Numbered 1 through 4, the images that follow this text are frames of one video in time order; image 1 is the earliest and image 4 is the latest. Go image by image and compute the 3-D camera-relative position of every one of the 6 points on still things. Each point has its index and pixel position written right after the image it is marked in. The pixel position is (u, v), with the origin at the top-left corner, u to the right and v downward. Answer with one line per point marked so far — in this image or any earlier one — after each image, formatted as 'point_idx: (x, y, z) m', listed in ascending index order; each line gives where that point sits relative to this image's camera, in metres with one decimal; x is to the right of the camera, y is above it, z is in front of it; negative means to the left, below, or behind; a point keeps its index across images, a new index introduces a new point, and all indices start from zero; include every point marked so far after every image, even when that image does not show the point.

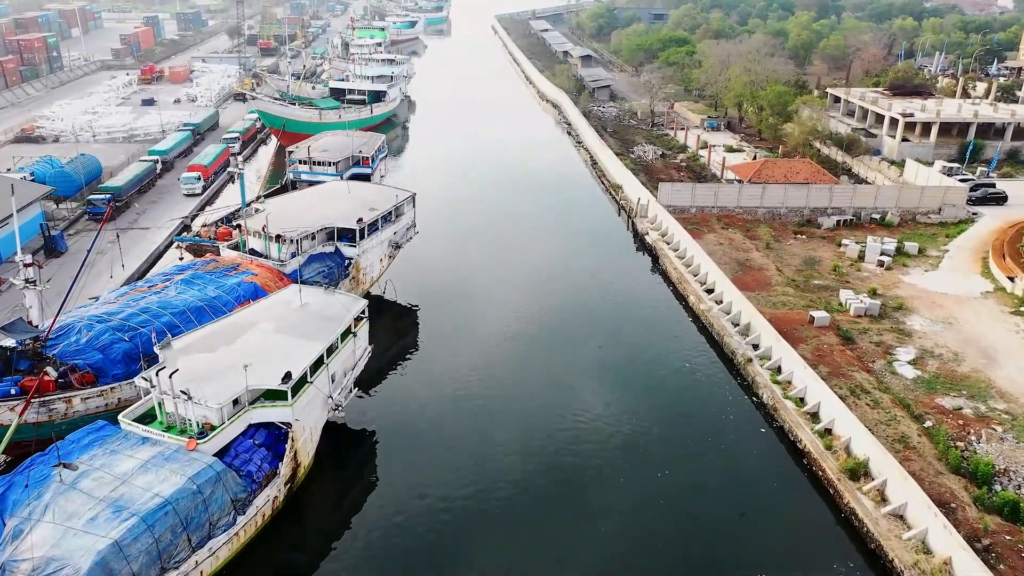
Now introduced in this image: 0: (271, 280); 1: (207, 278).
0: (-5.4, +0.2, +19.6) m
1: (-6.6, +0.2, +19.1) m
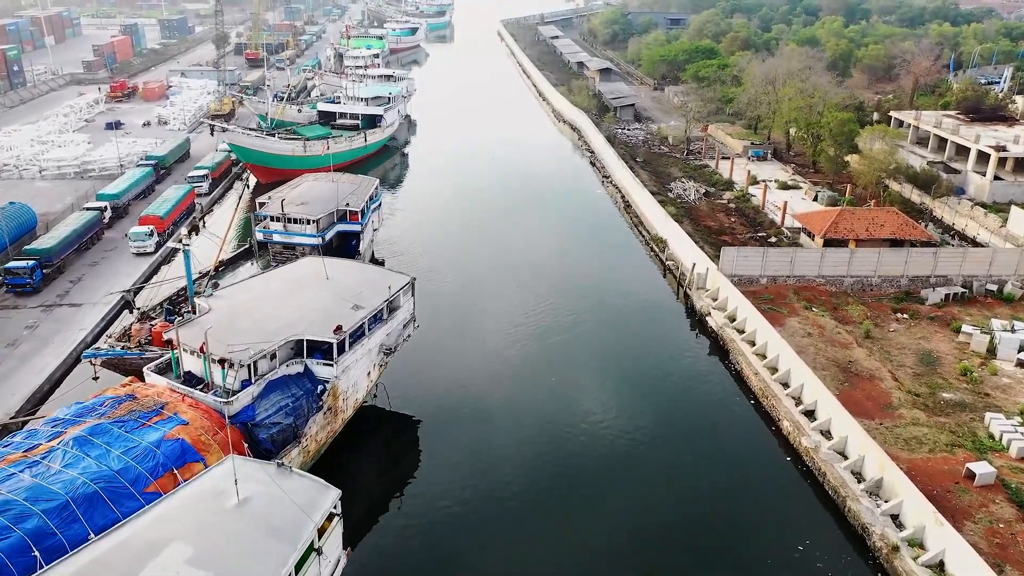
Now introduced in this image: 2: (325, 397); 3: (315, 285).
0: (-4.8, -2.2, +13.7) m
1: (-6.0, -2.2, +13.3) m
2: (-3.3, -1.9, +15.6) m
3: (-4.0, +0.1, +17.7) m
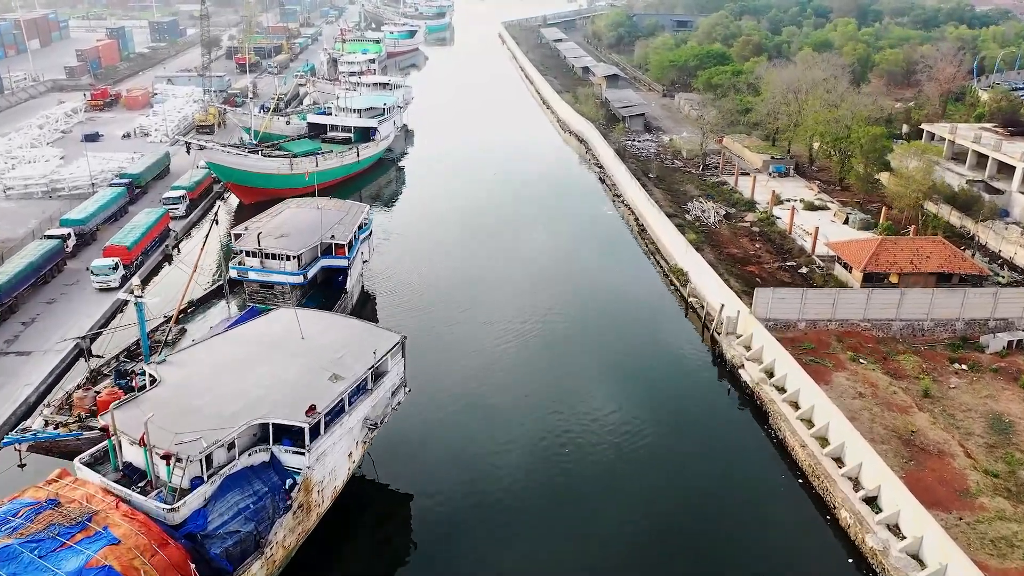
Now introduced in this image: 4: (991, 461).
0: (-4.6, -3.3, +11.0) m
1: (-5.9, -3.2, +10.6) m
2: (-3.2, -3.0, +12.9) m
3: (-3.8, -1.0, +15.0) m
4: (+8.5, -3.1, +15.7) m
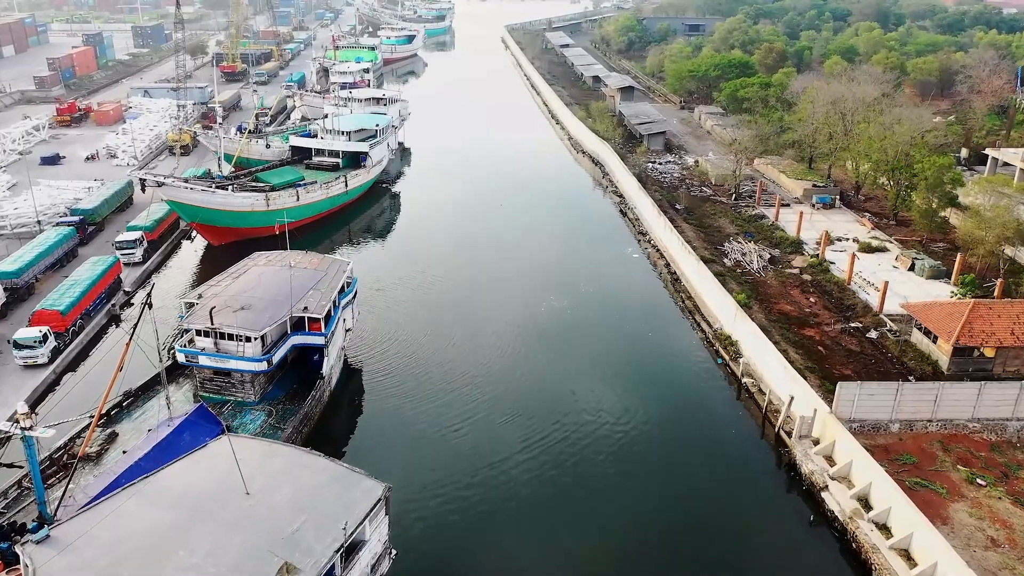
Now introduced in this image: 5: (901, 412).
0: (-4.3, -5.0, +6.8) m
1: (-5.6, -4.9, +6.3) m
2: (-2.9, -4.7, +8.7) m
3: (-3.5, -2.7, +10.8) m
4: (+8.9, -4.8, +11.4) m
5: (+7.2, -2.3, +16.4) m
